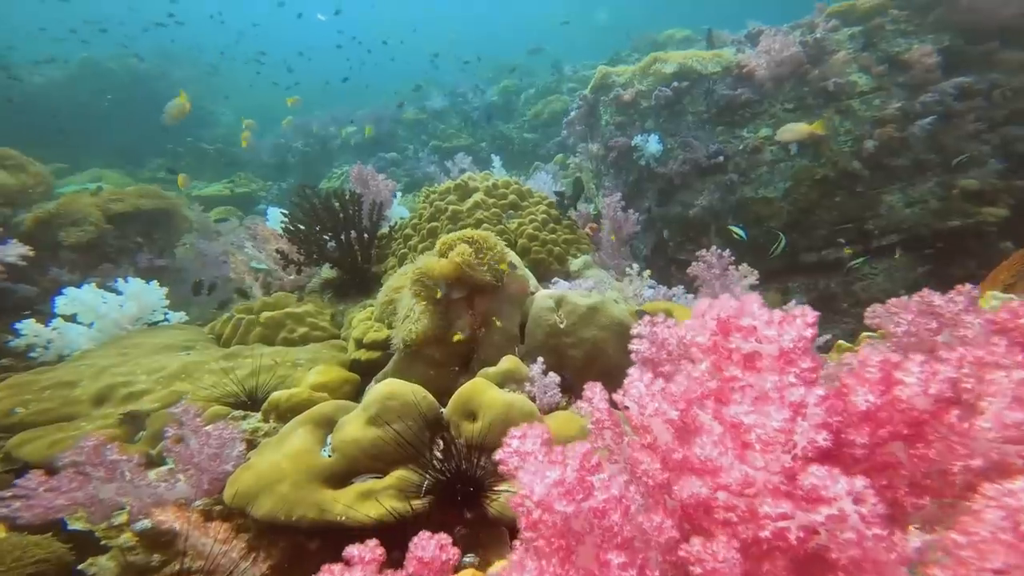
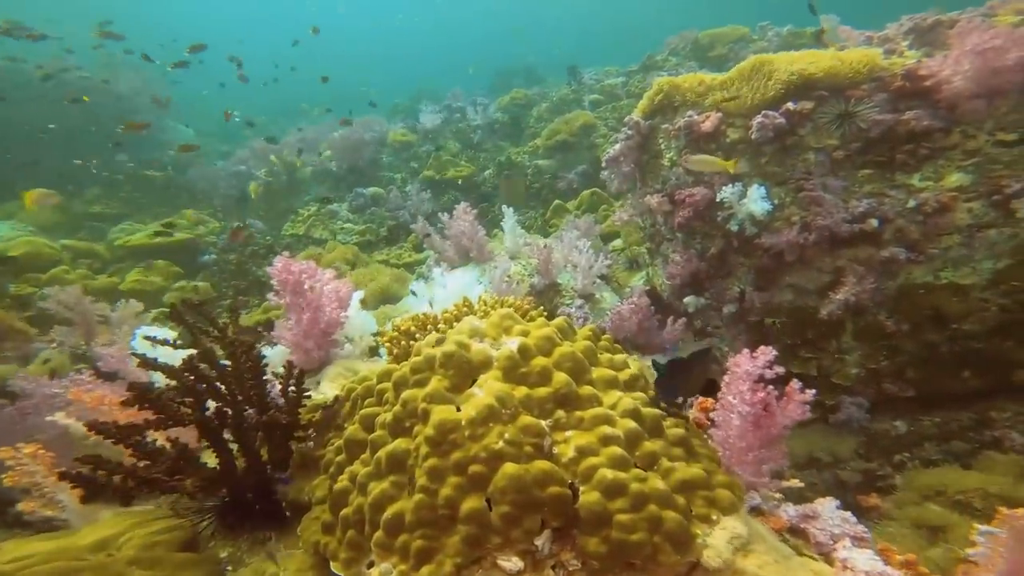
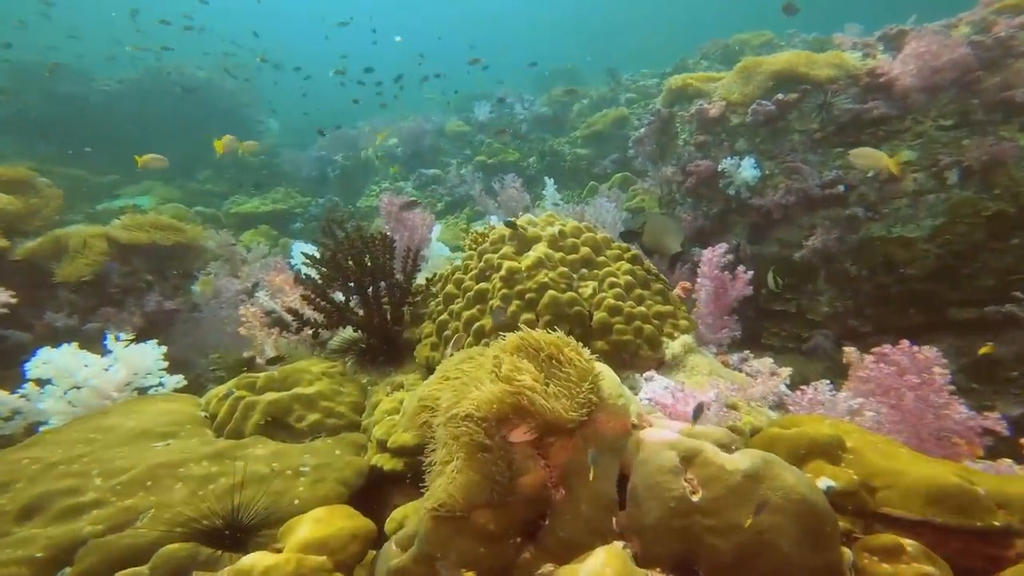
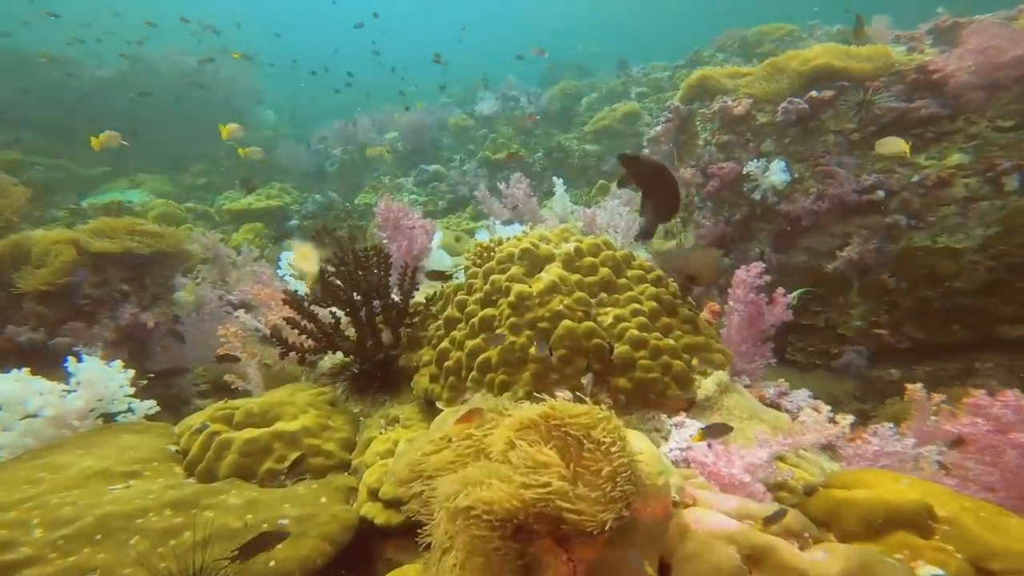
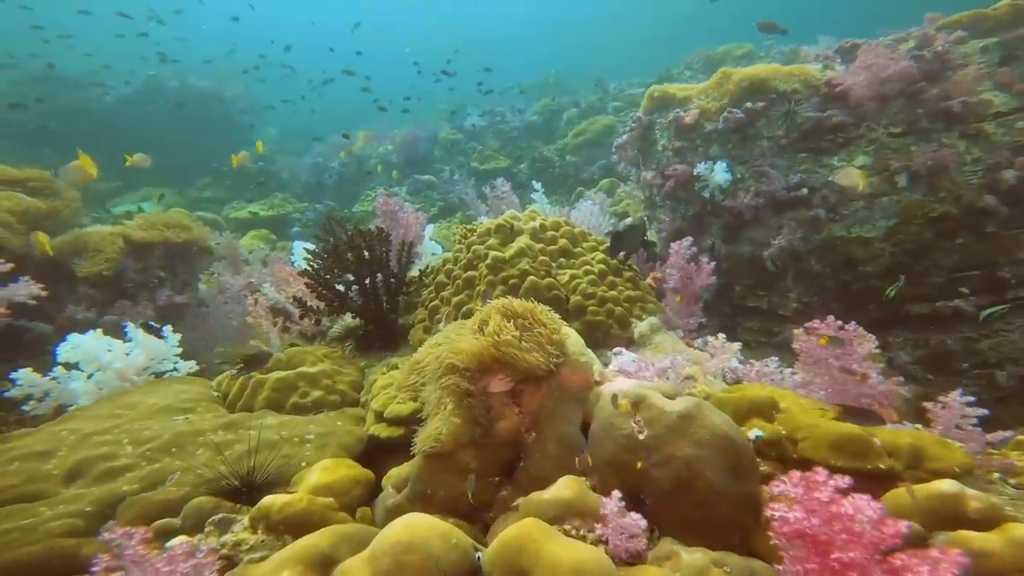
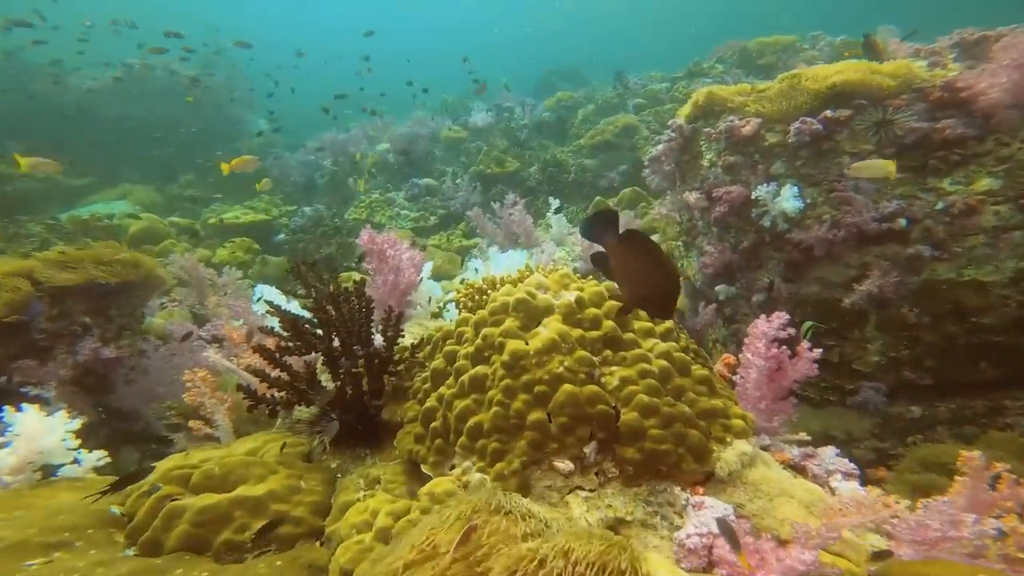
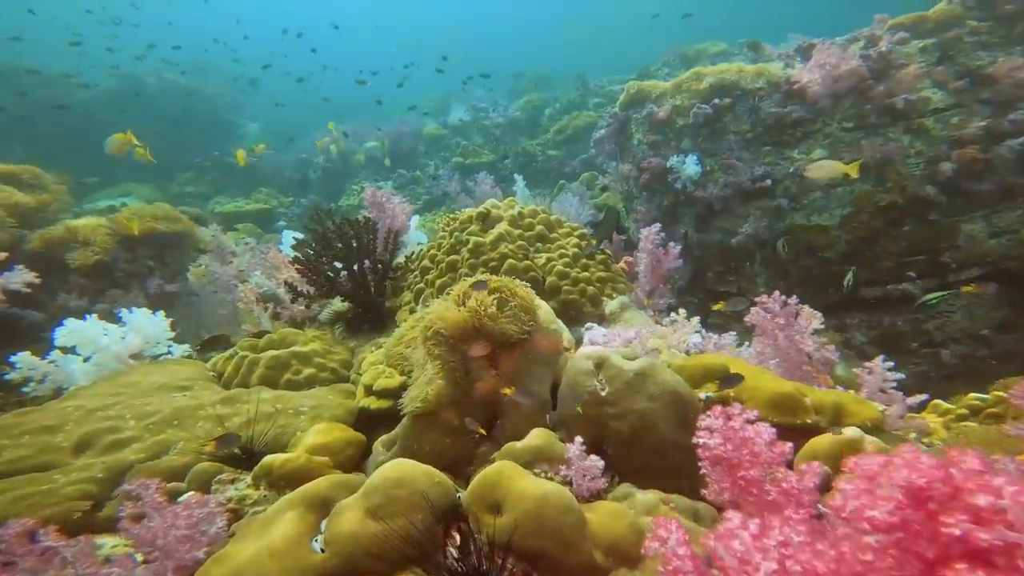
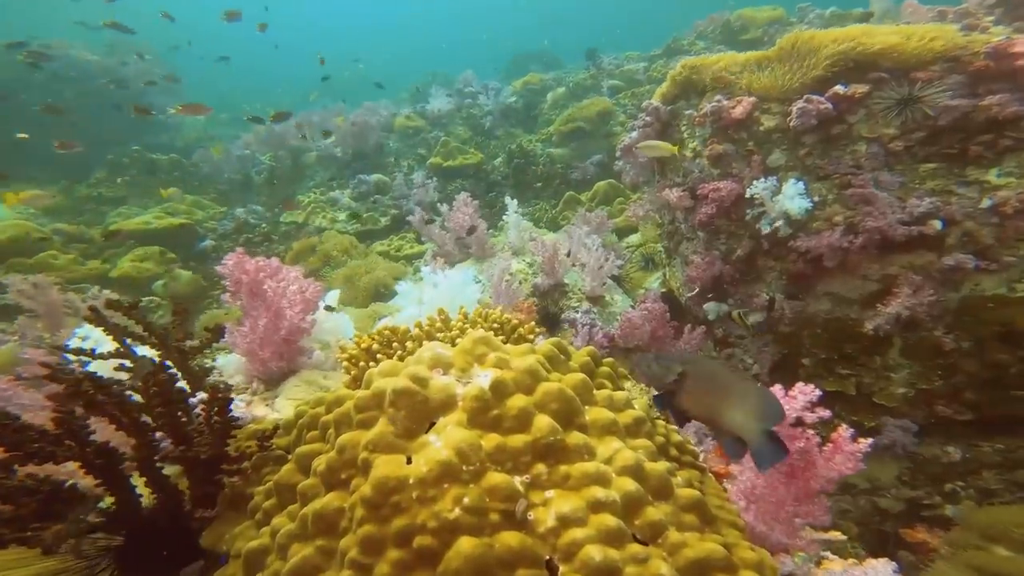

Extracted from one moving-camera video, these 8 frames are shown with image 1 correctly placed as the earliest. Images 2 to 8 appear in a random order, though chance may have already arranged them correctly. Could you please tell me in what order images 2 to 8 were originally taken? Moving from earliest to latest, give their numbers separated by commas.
7, 5, 3, 4, 6, 2, 8
